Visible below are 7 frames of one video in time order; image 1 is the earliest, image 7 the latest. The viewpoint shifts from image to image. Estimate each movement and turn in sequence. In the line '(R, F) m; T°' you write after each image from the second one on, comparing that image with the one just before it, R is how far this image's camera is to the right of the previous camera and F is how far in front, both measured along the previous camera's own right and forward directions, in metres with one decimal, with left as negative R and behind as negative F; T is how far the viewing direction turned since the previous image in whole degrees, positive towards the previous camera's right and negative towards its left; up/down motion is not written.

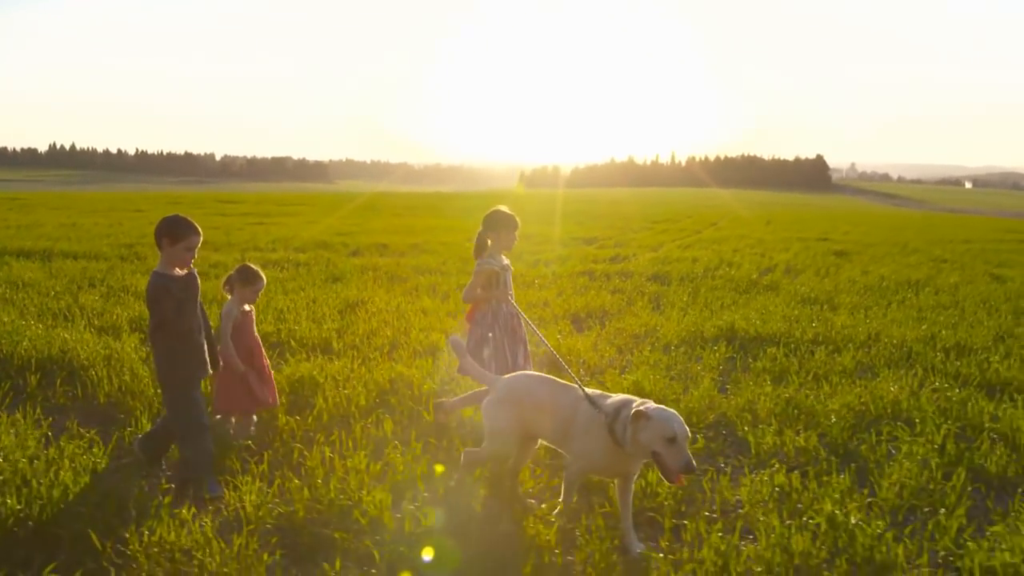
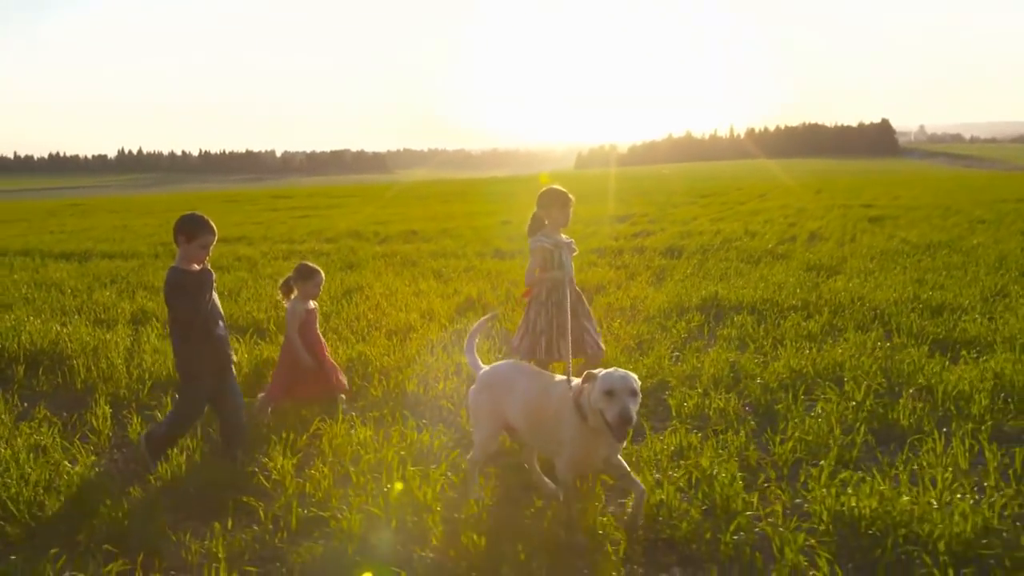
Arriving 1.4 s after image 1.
(+1.0, -0.2) m; -4°
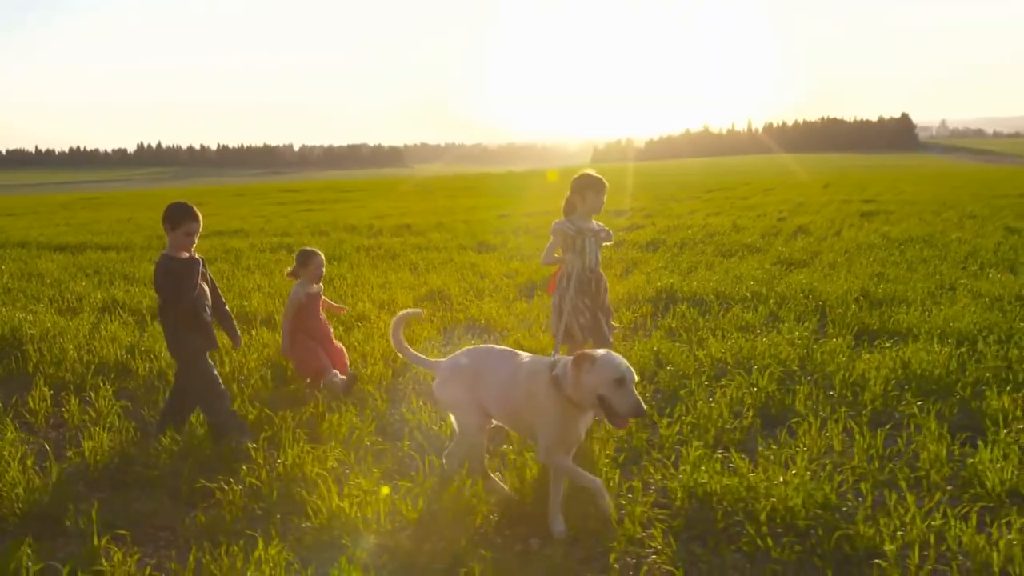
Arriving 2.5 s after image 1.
(+0.7, -0.3) m; -1°
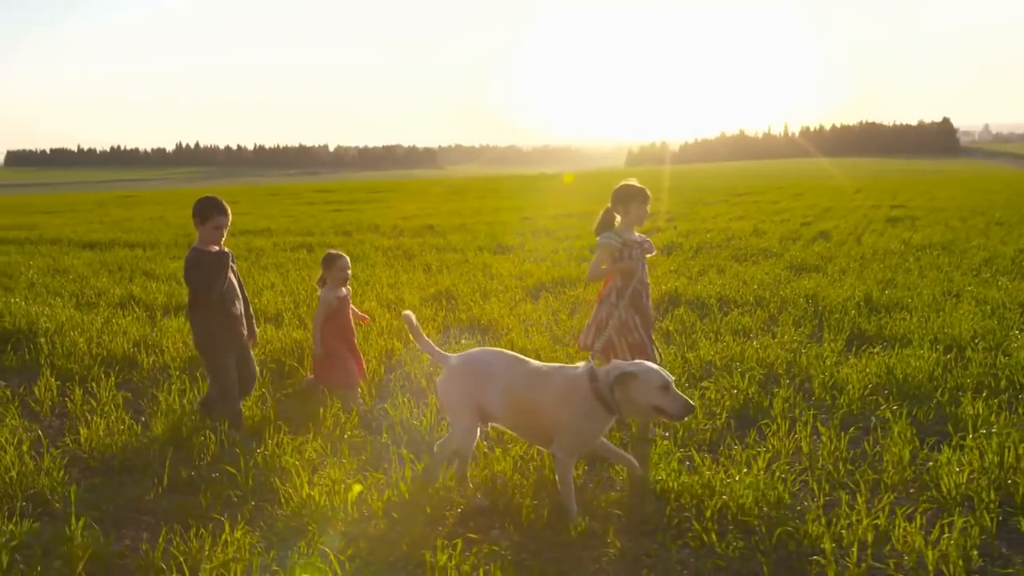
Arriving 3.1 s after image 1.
(+0.4, -0.1) m; -2°
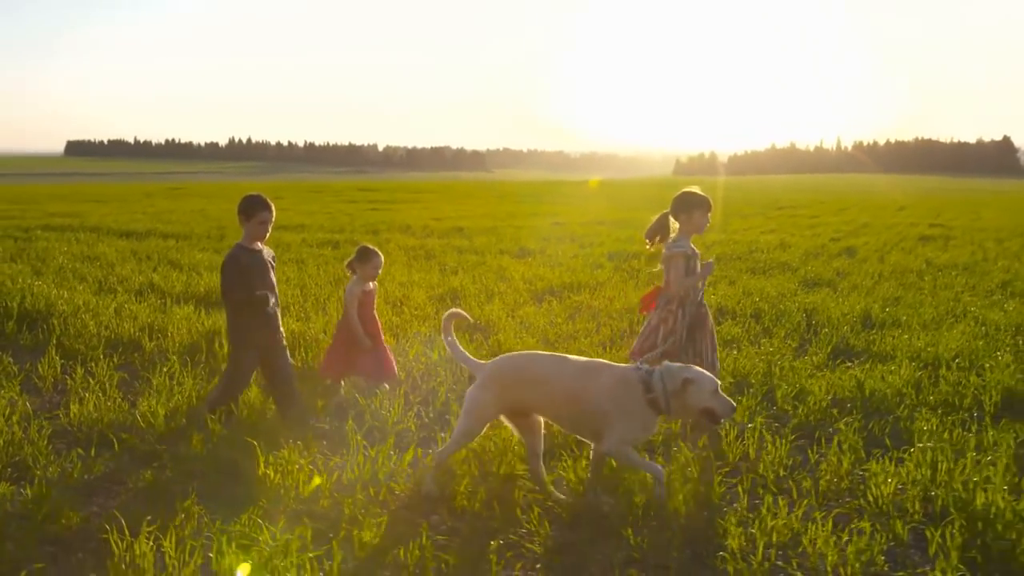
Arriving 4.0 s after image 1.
(+0.5, -0.2) m; -3°
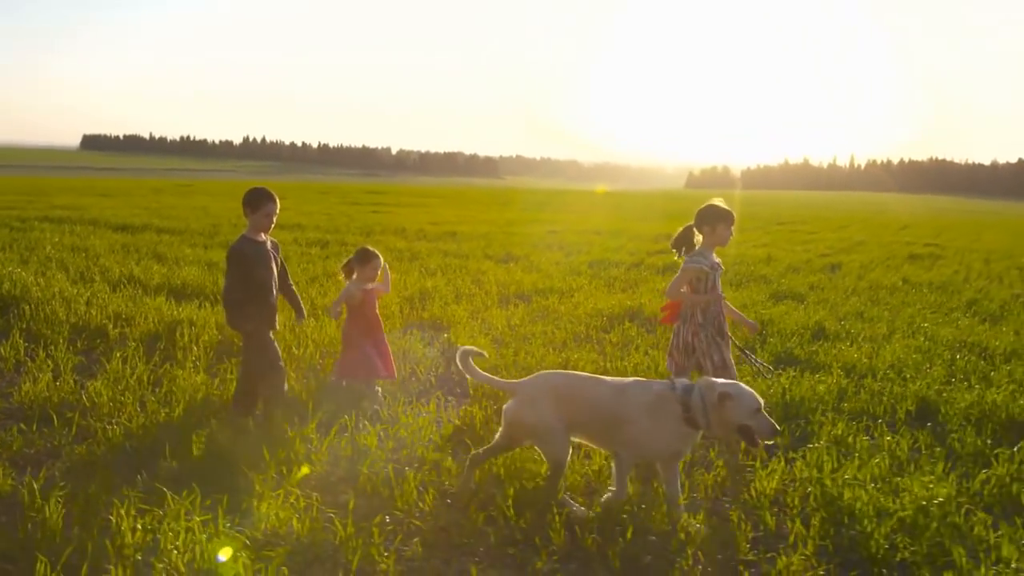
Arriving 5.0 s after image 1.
(+0.6, -0.3) m; -1°
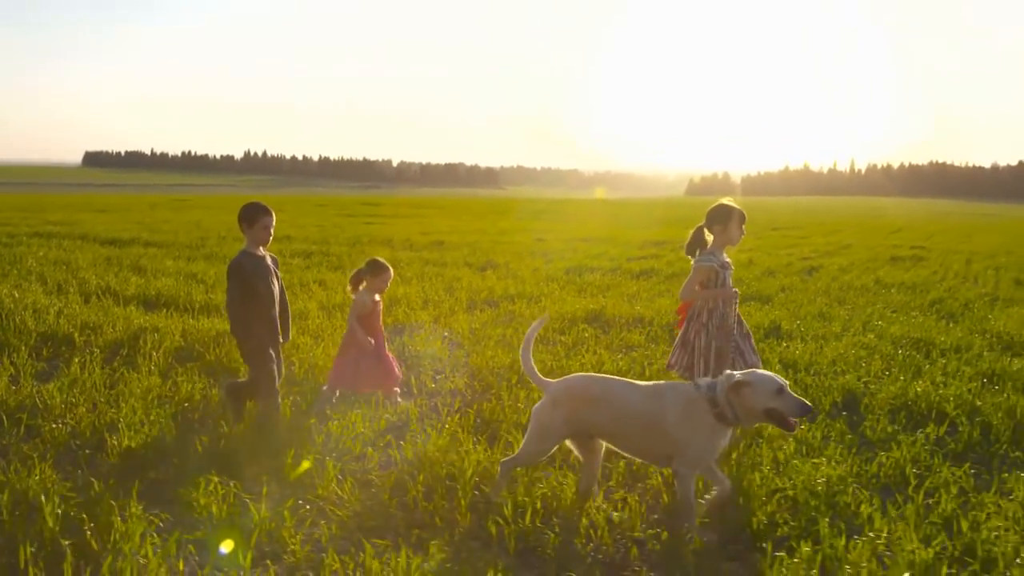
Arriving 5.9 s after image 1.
(+0.5, -0.3) m; 0°
